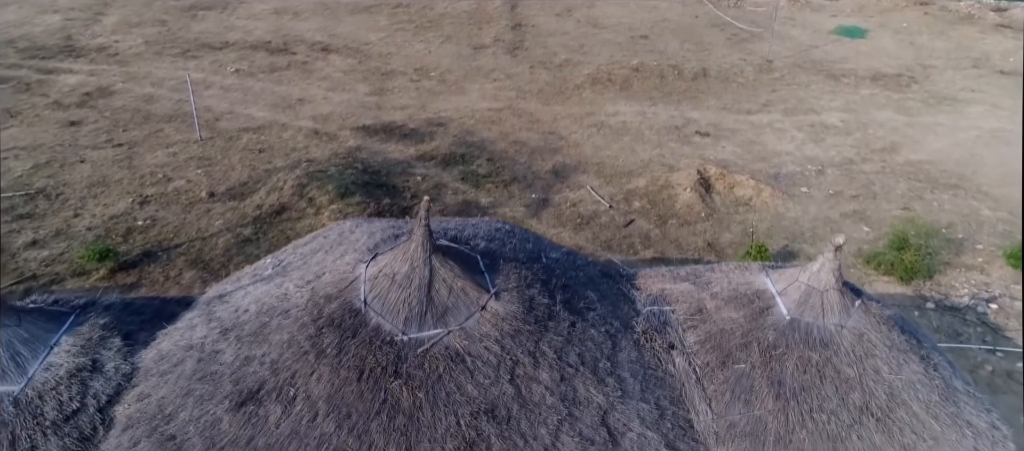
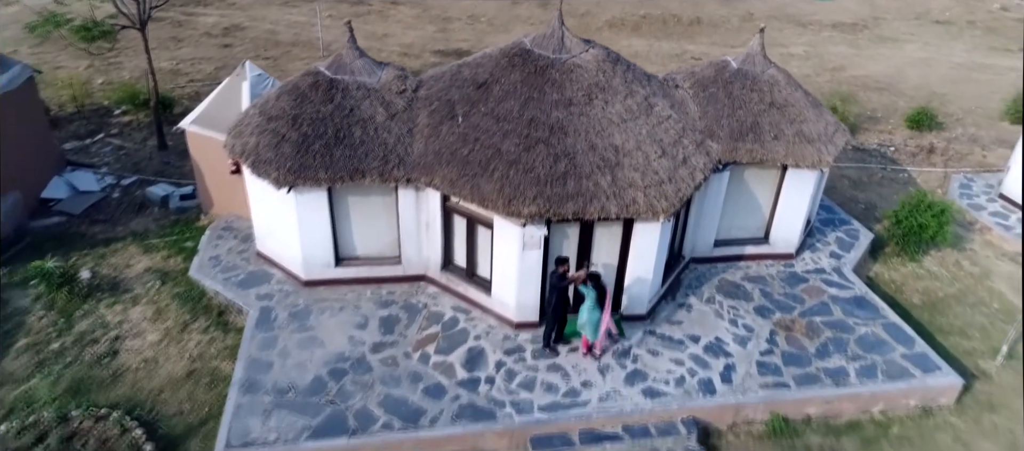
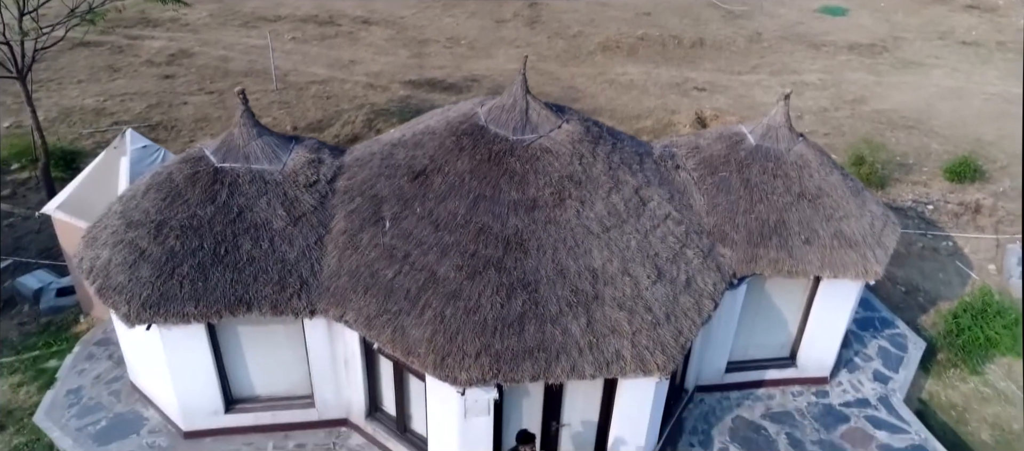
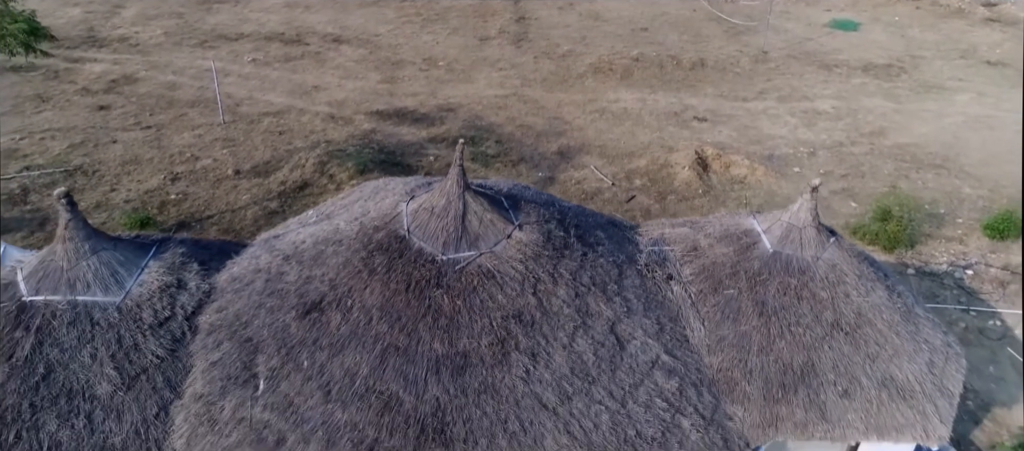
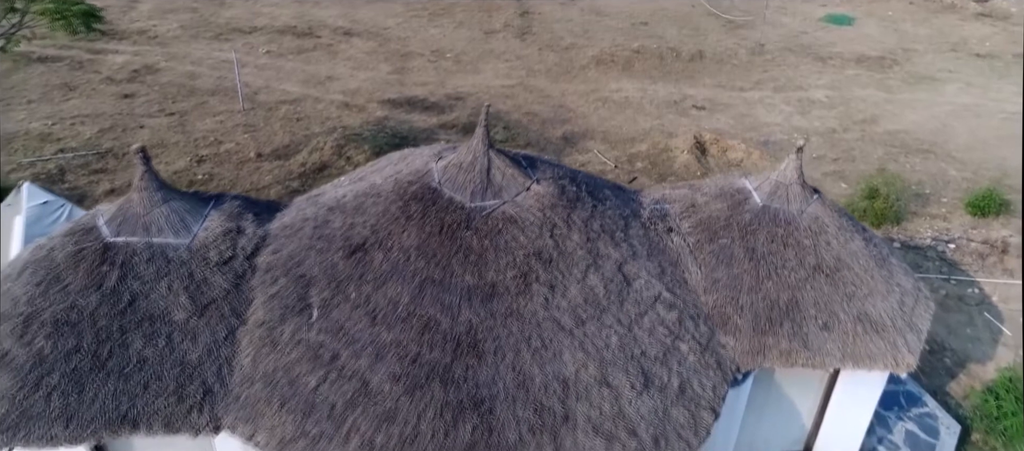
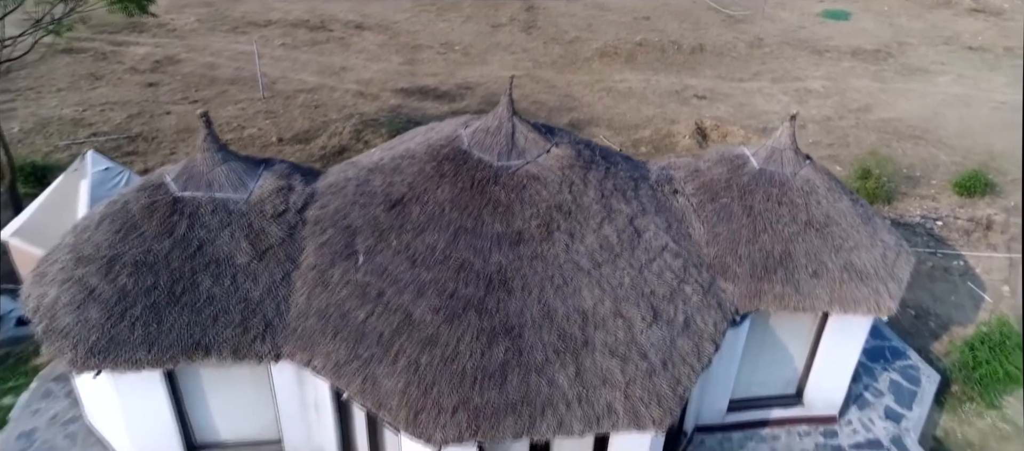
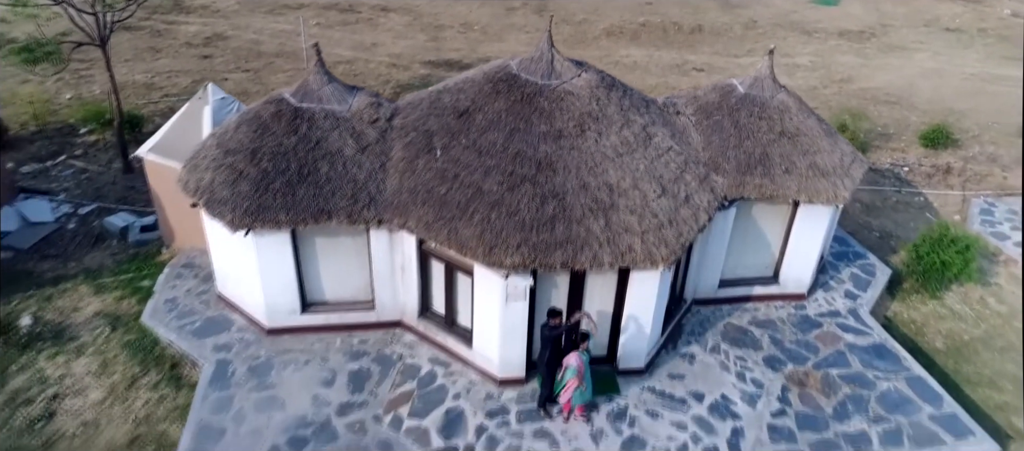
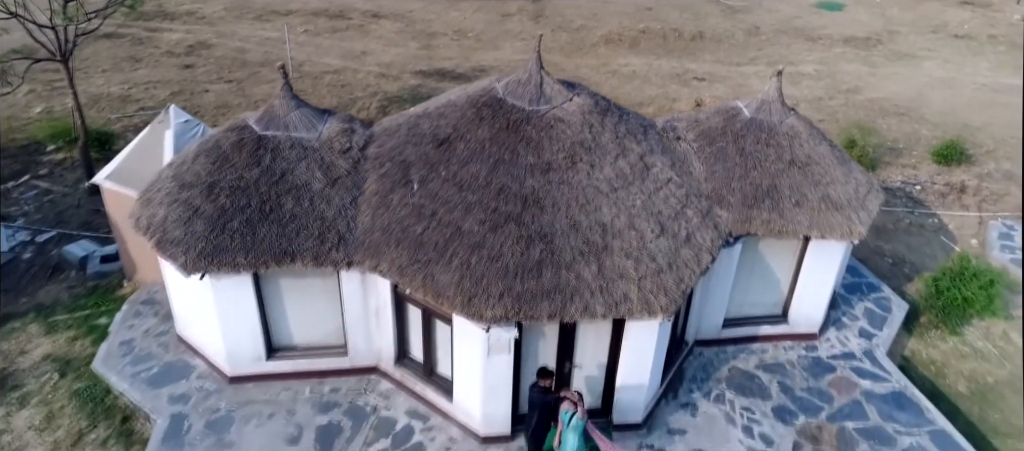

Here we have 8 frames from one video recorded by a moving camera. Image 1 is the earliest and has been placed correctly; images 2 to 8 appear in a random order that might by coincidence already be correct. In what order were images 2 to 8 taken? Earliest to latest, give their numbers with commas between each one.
4, 5, 6, 3, 8, 7, 2
